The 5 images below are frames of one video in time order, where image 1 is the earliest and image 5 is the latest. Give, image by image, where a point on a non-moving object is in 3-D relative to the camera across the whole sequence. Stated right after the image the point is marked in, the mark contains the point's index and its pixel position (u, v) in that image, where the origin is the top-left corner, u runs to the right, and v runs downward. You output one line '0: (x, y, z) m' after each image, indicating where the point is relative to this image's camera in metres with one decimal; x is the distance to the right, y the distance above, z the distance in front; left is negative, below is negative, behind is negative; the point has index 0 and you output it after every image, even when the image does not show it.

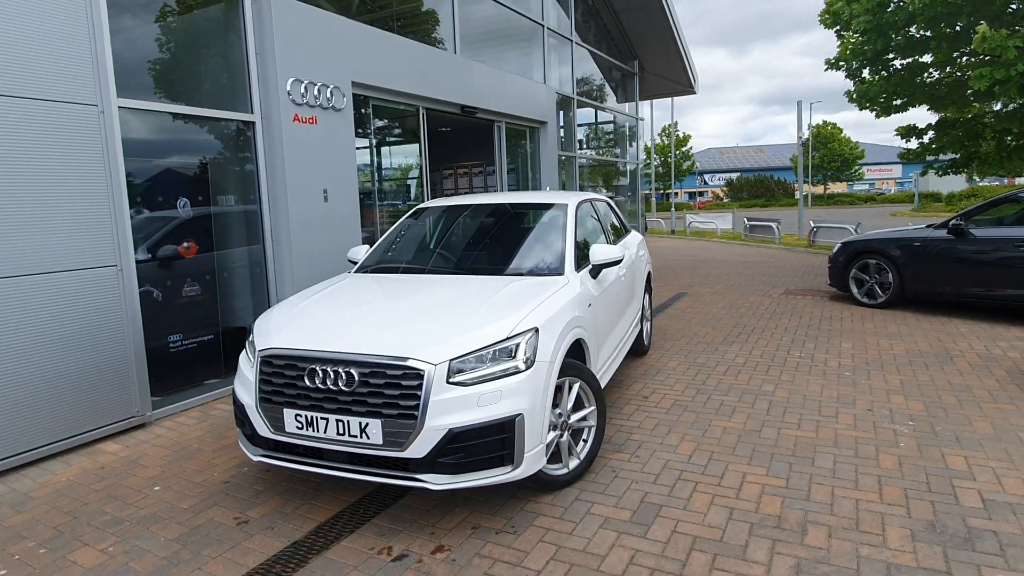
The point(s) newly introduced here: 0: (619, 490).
0: (+0.6, -1.2, +3.7) m
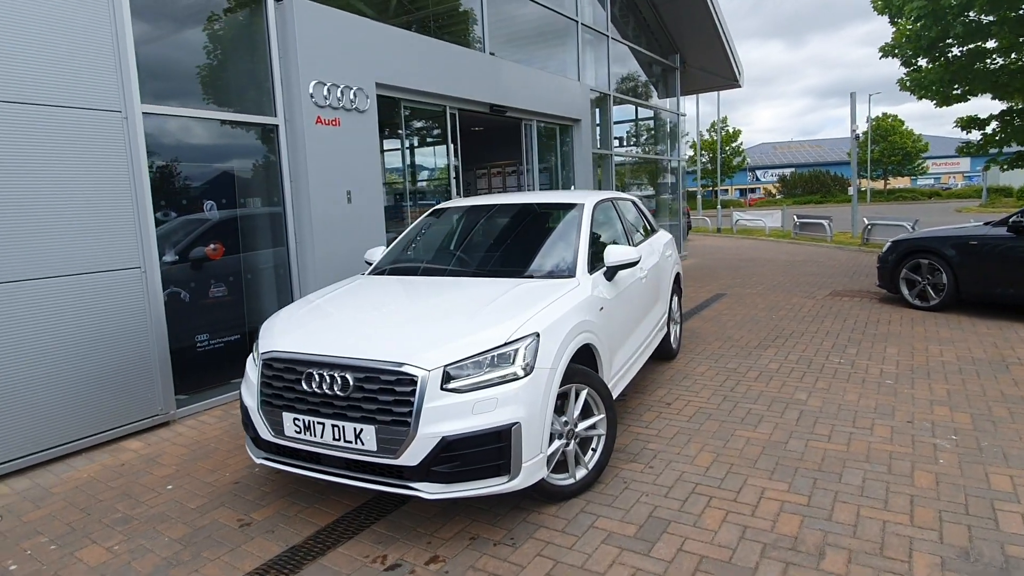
0: (+0.7, -1.2, +3.5) m
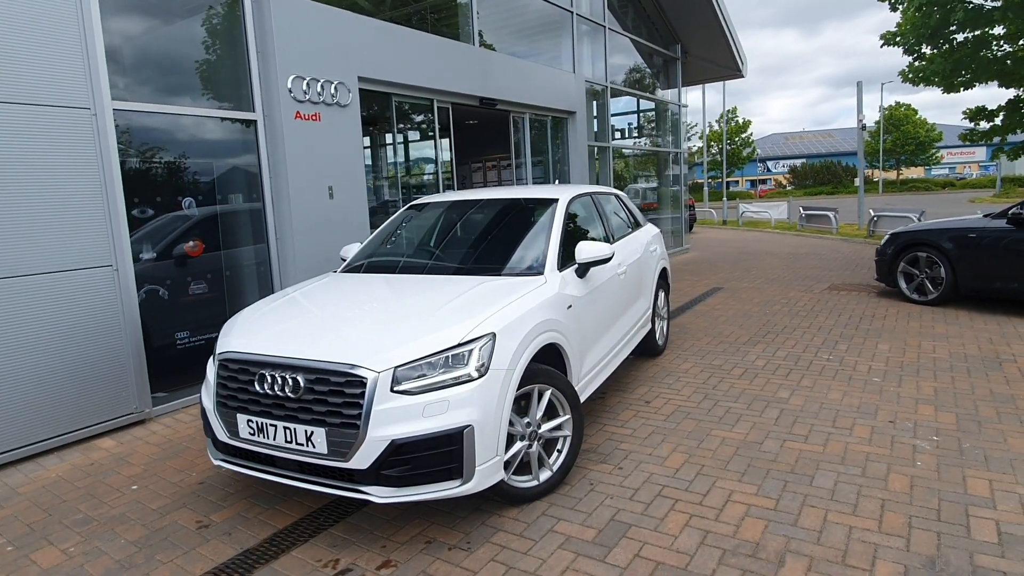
0: (+0.4, -1.2, +3.4) m
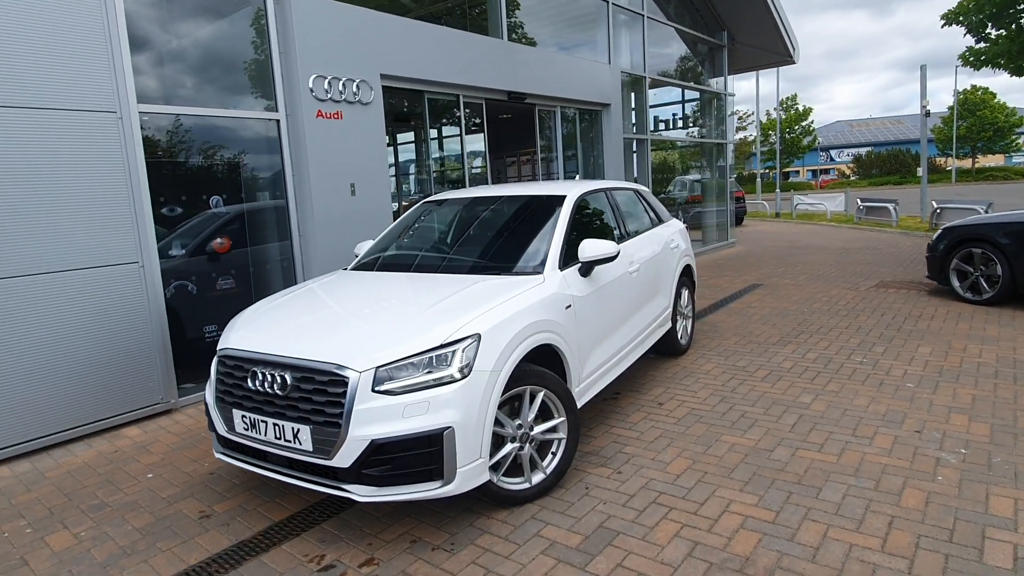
0: (+0.4, -1.2, +3.4) m
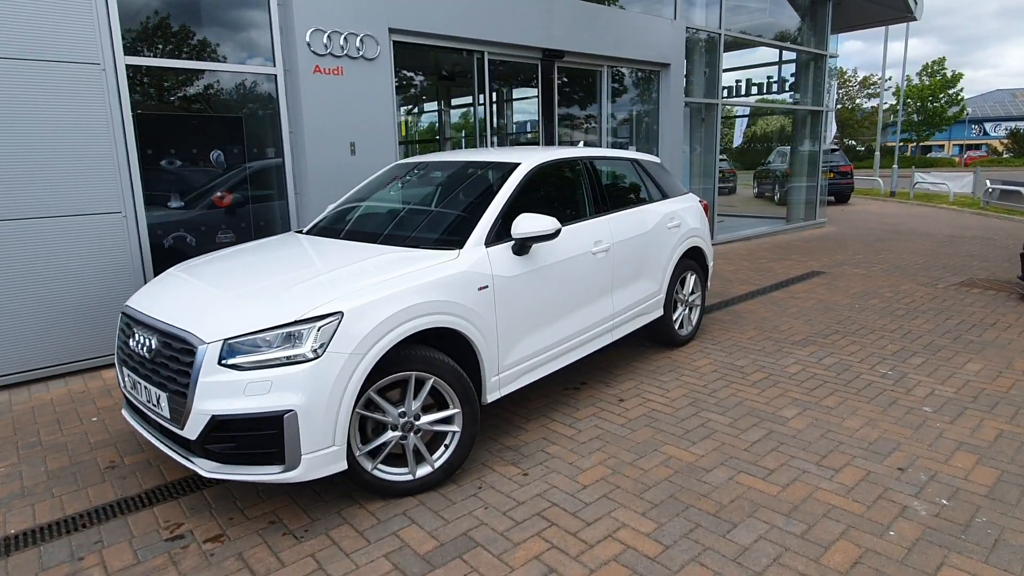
0: (-0.3, -1.1, +3.1) m
